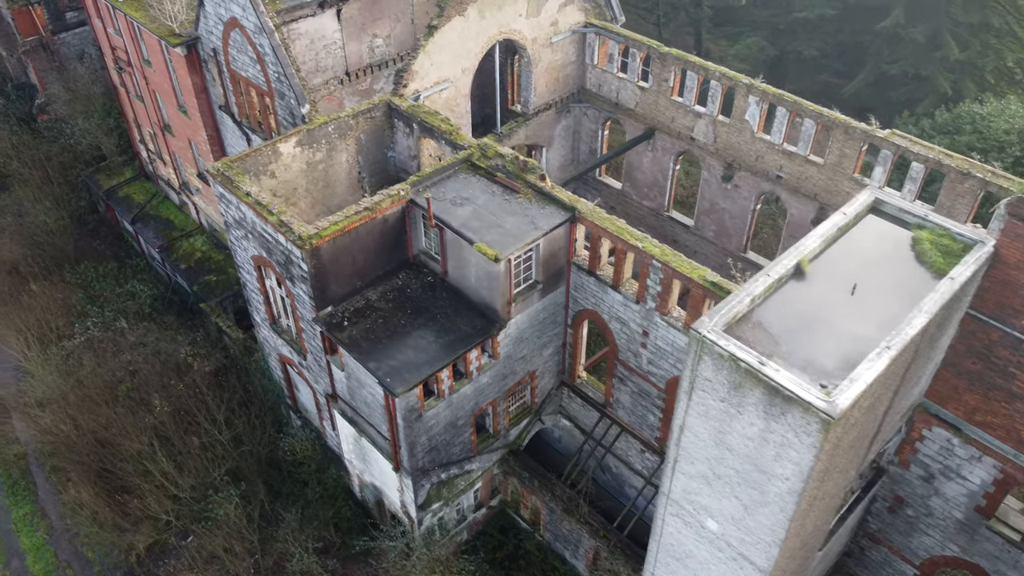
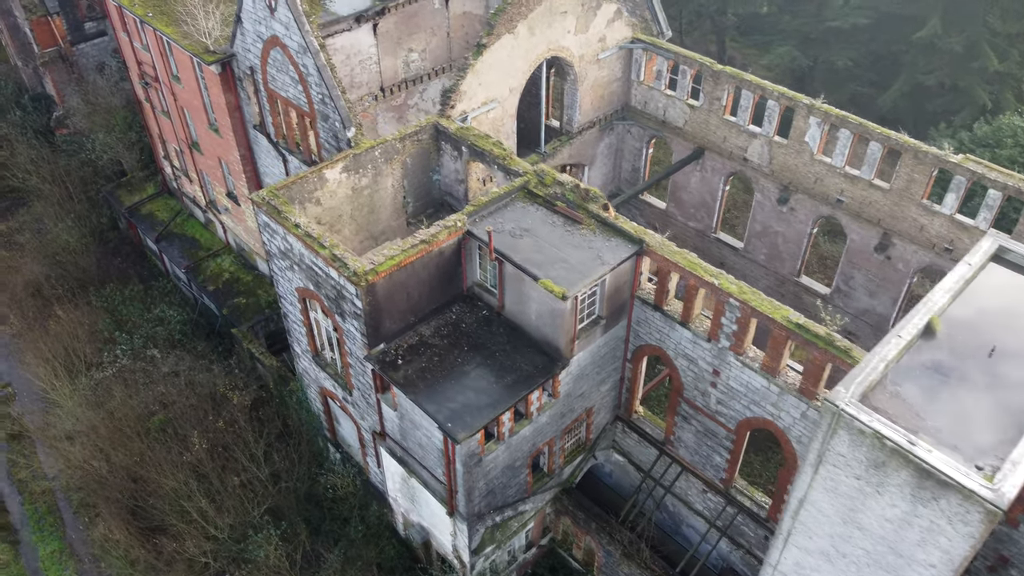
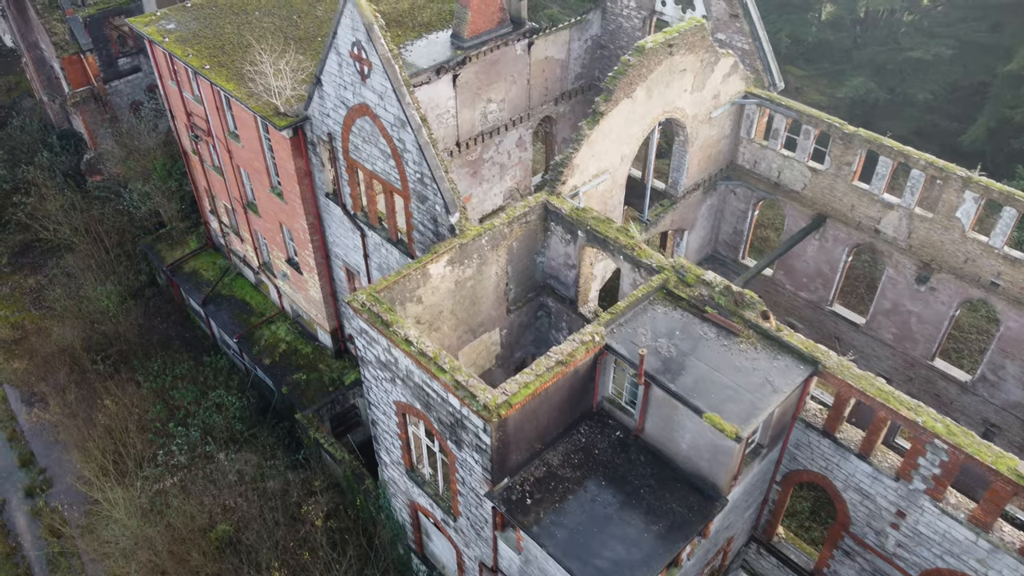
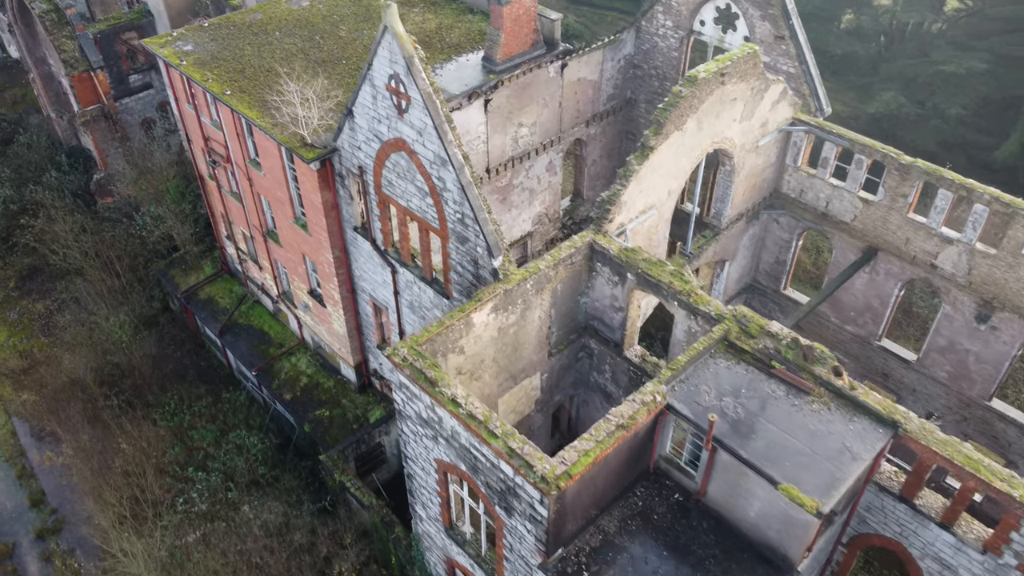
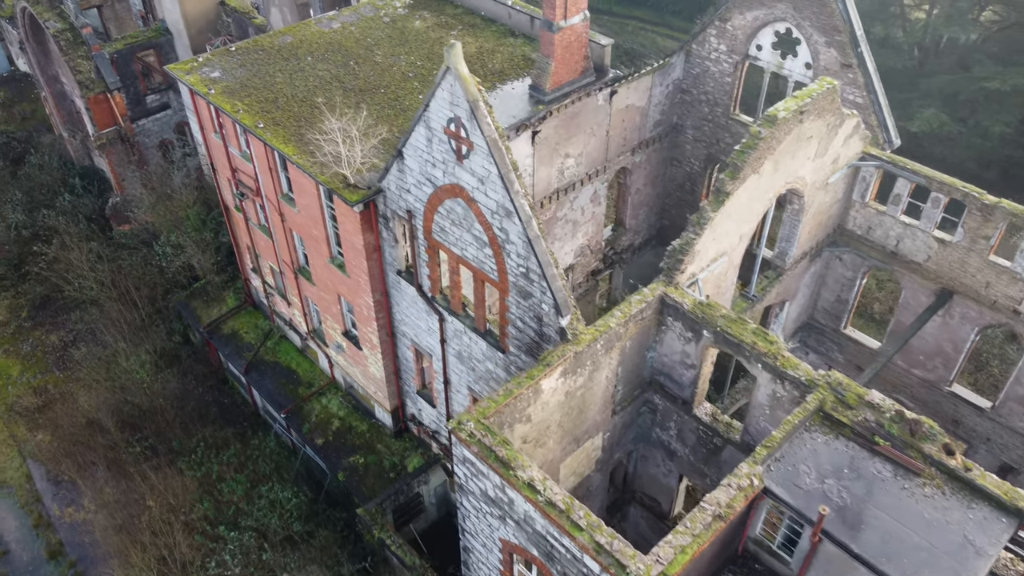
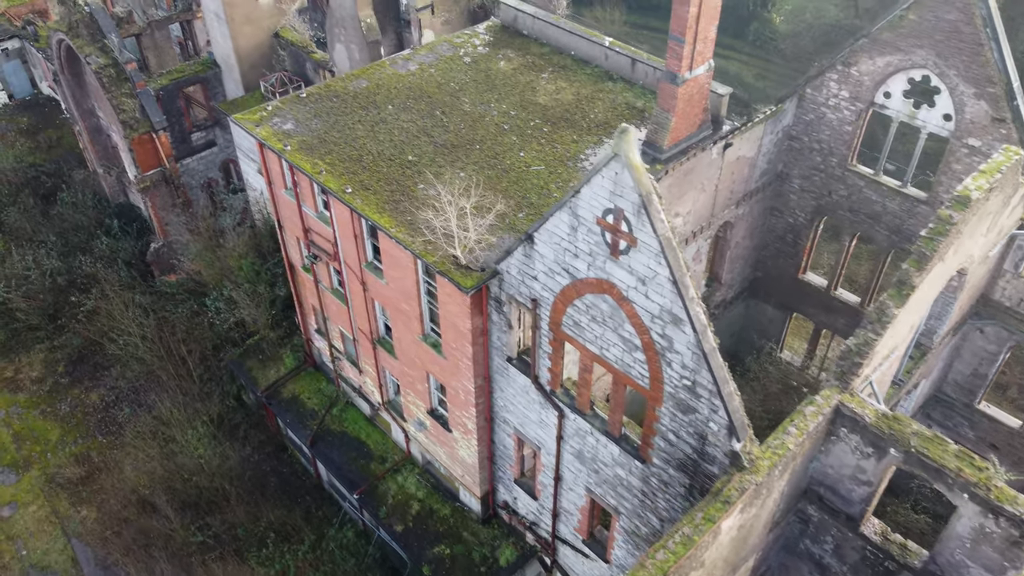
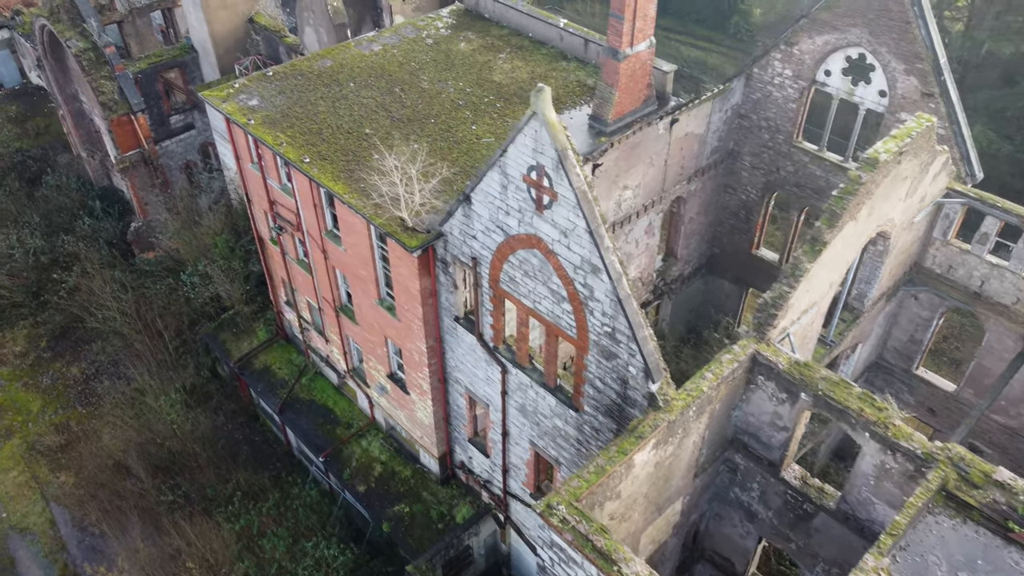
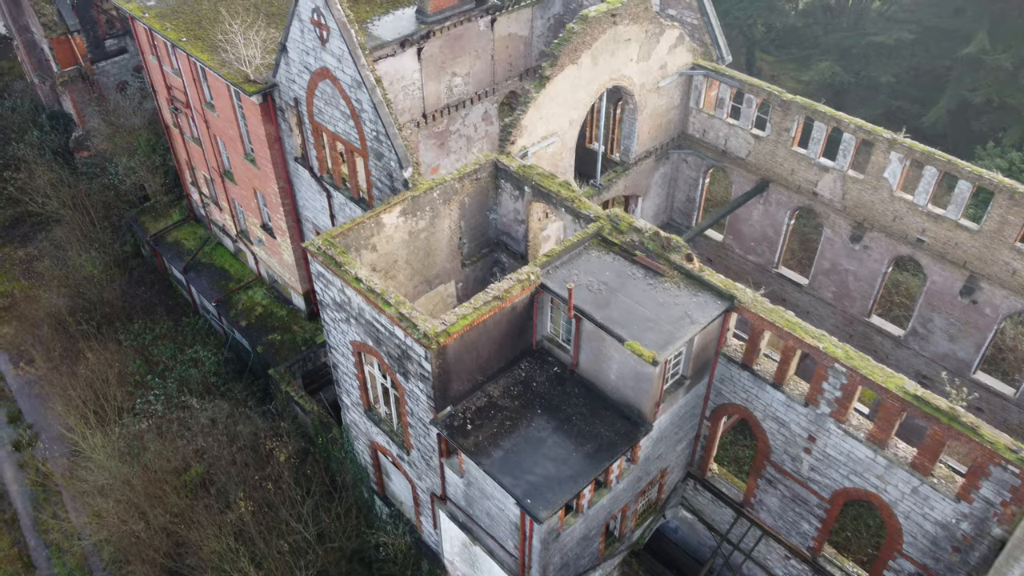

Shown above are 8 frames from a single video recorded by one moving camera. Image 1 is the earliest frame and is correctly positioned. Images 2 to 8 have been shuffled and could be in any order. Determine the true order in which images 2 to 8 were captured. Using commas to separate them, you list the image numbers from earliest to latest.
2, 8, 3, 4, 5, 7, 6
